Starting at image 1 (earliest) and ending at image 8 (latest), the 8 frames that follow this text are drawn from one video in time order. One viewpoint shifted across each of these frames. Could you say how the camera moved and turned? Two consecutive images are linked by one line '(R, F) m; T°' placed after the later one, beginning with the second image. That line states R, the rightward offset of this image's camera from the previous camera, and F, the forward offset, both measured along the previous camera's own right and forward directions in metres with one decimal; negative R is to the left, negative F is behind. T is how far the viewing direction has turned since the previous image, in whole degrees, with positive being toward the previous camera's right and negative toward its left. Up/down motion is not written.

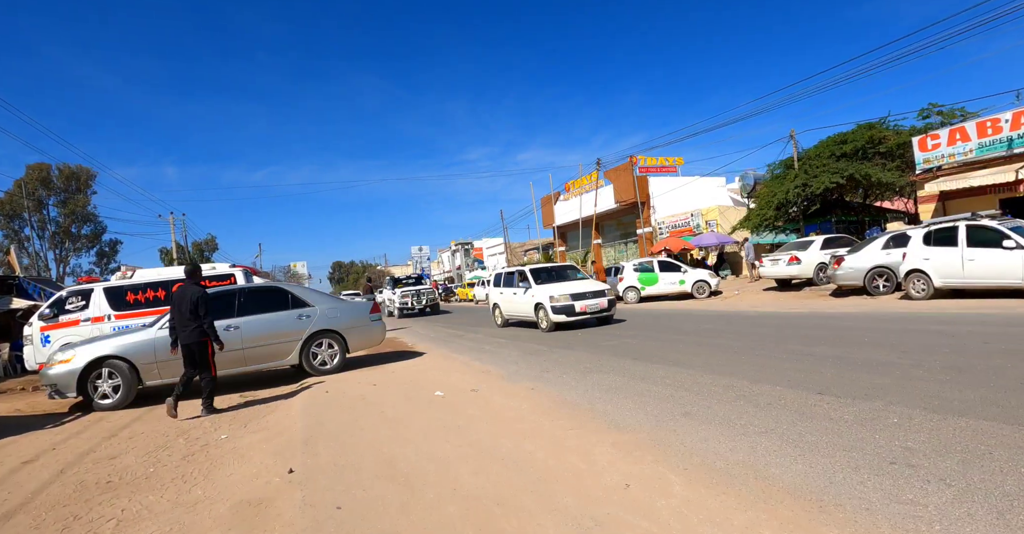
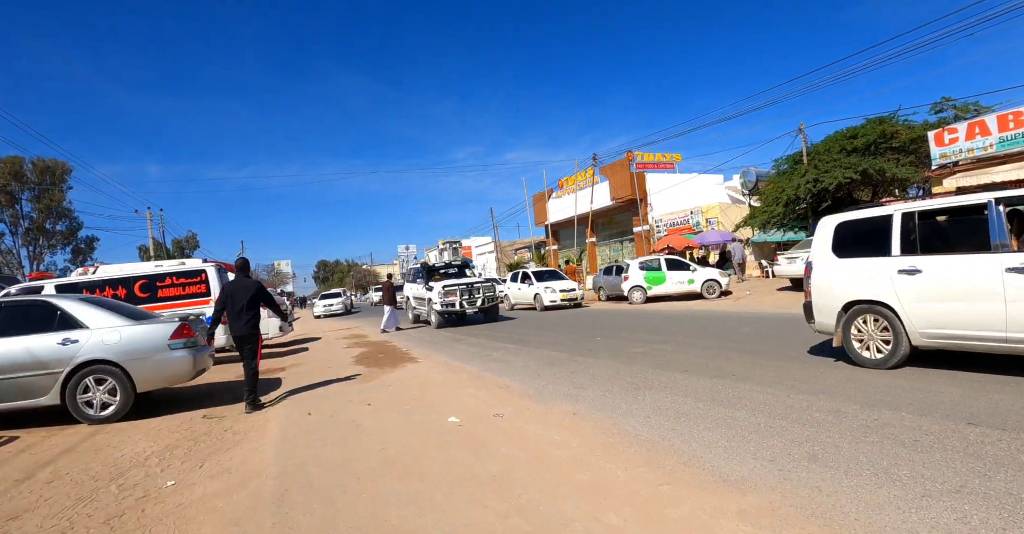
(-0.5, +1.4) m; +1°
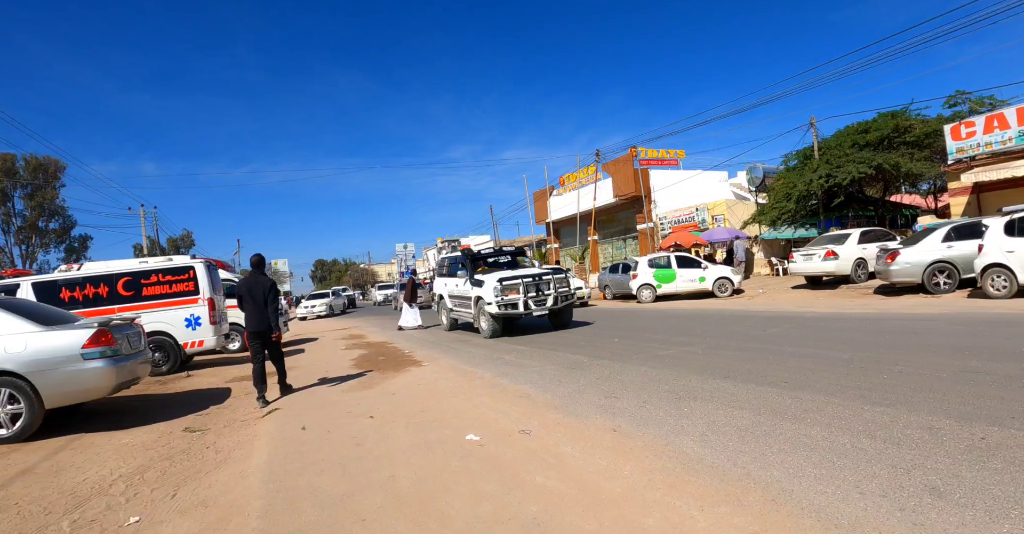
(-0.3, +0.7) m; 0°
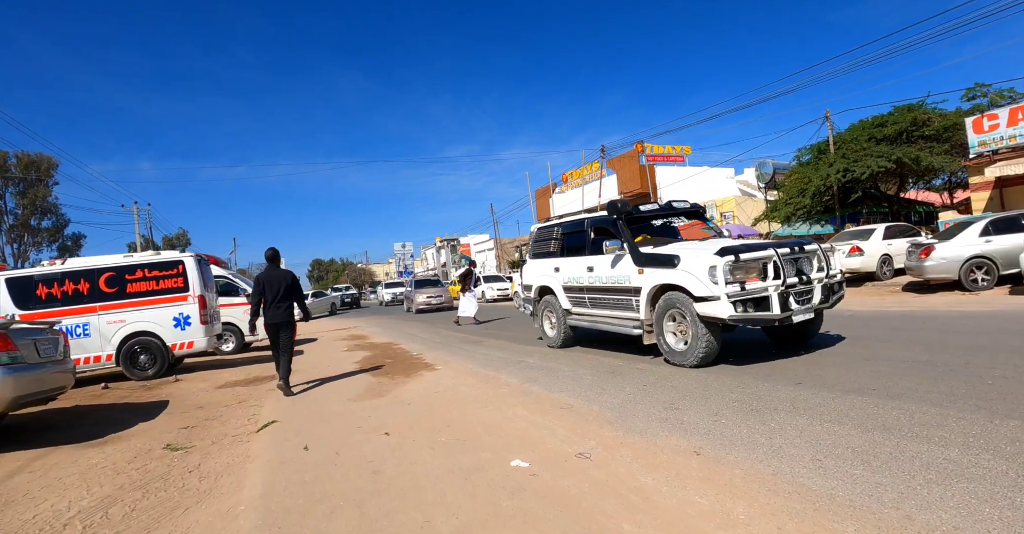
(-0.4, +0.8) m; 0°
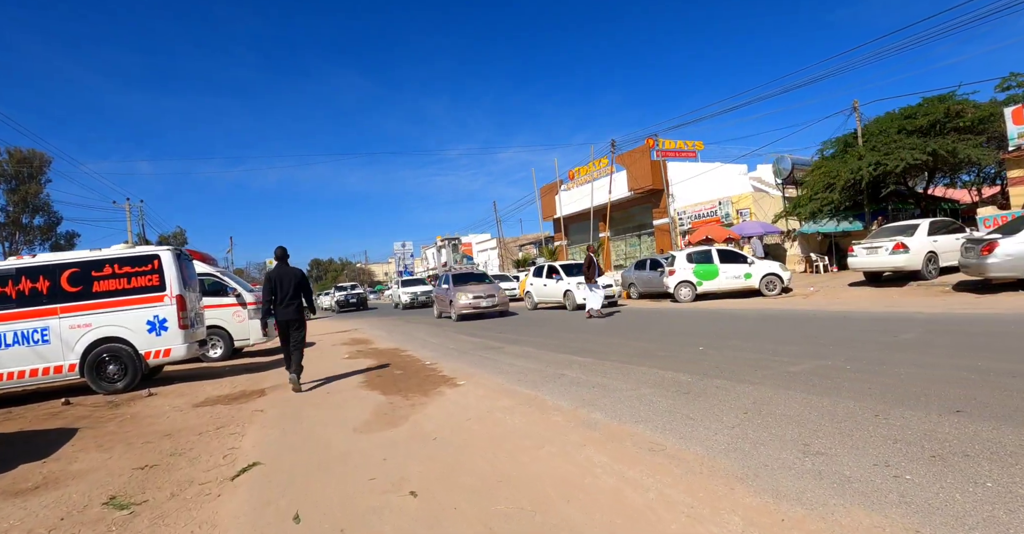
(-0.5, +1.3) m; 0°
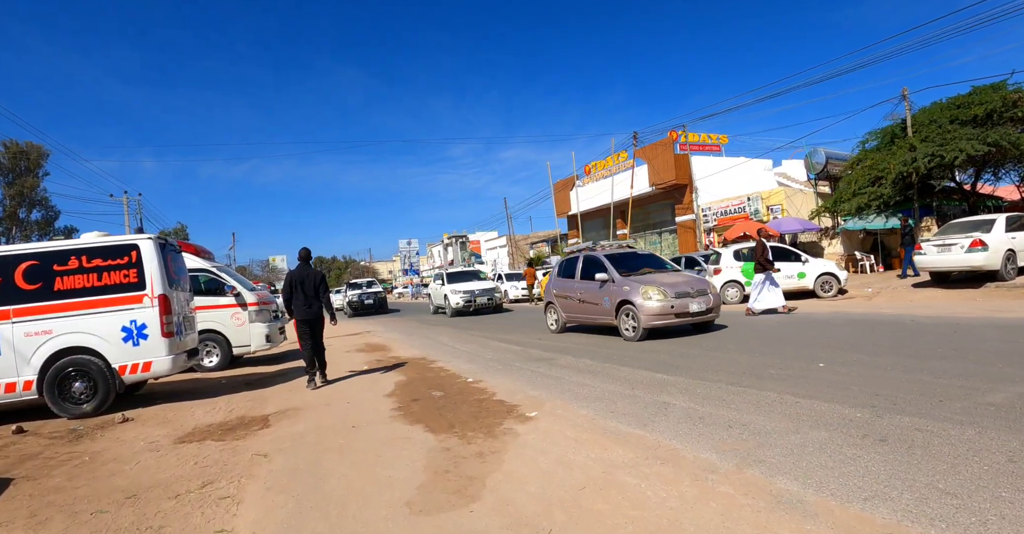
(-0.8, +1.6) m; 0°
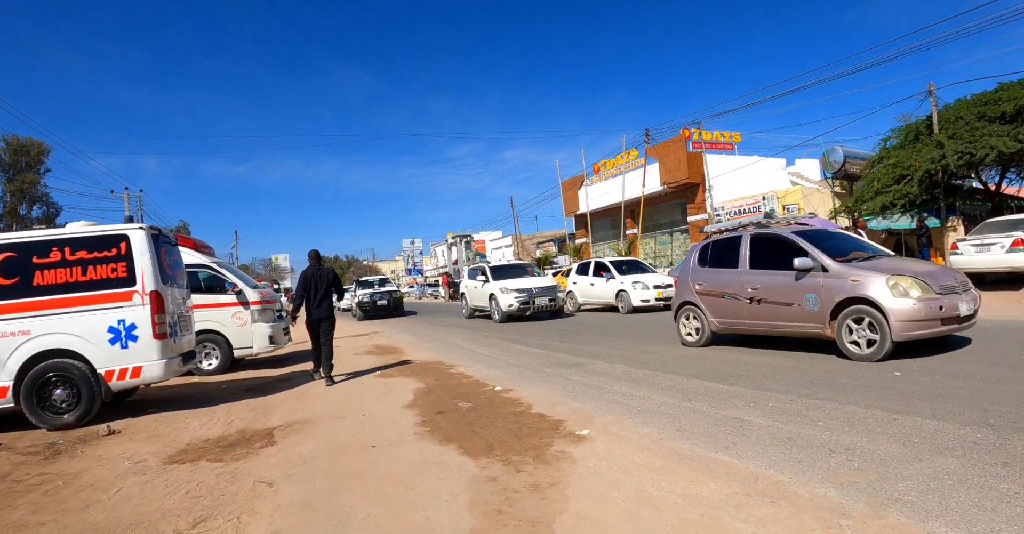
(-0.4, +0.7) m; 0°
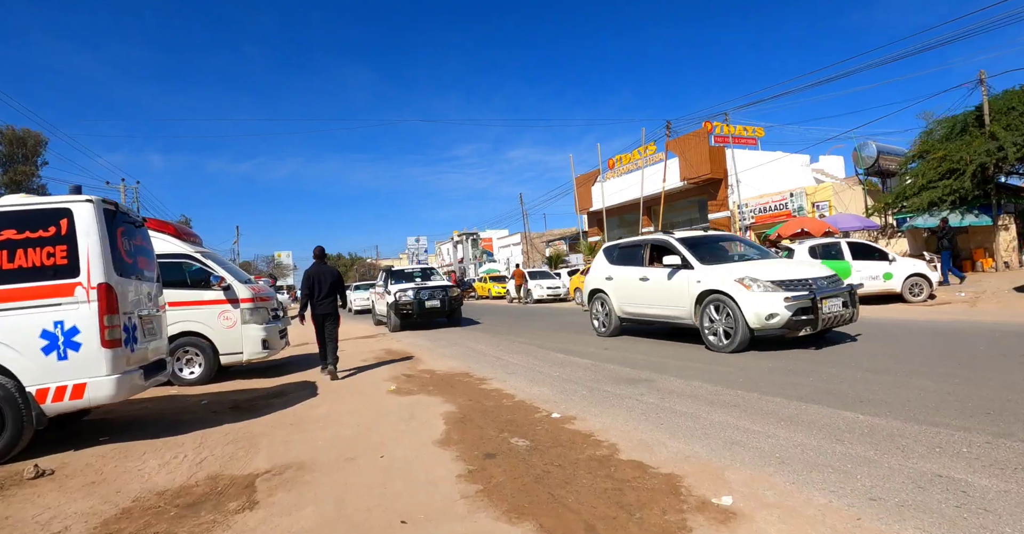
(-0.5, +1.4) m; 0°
